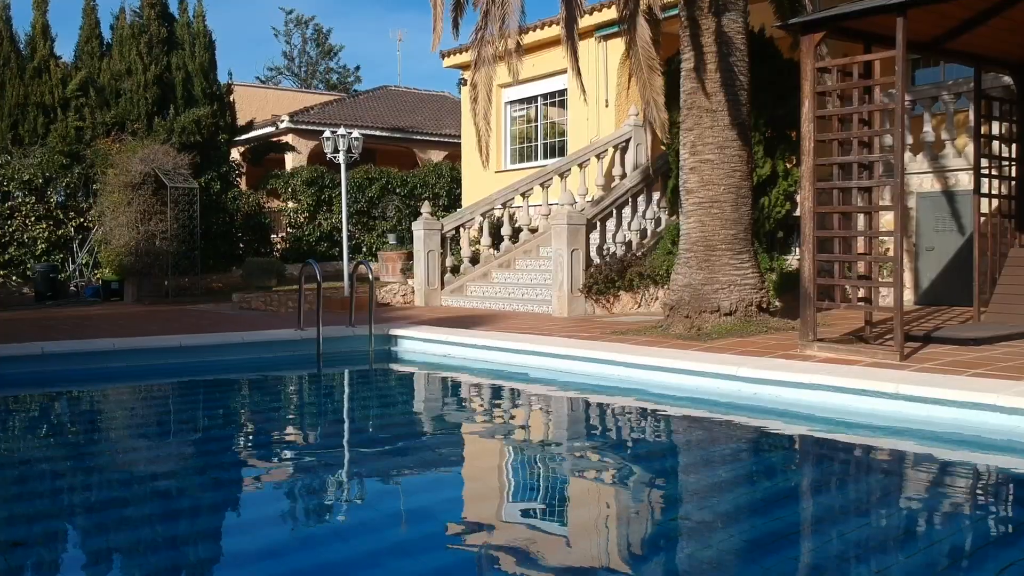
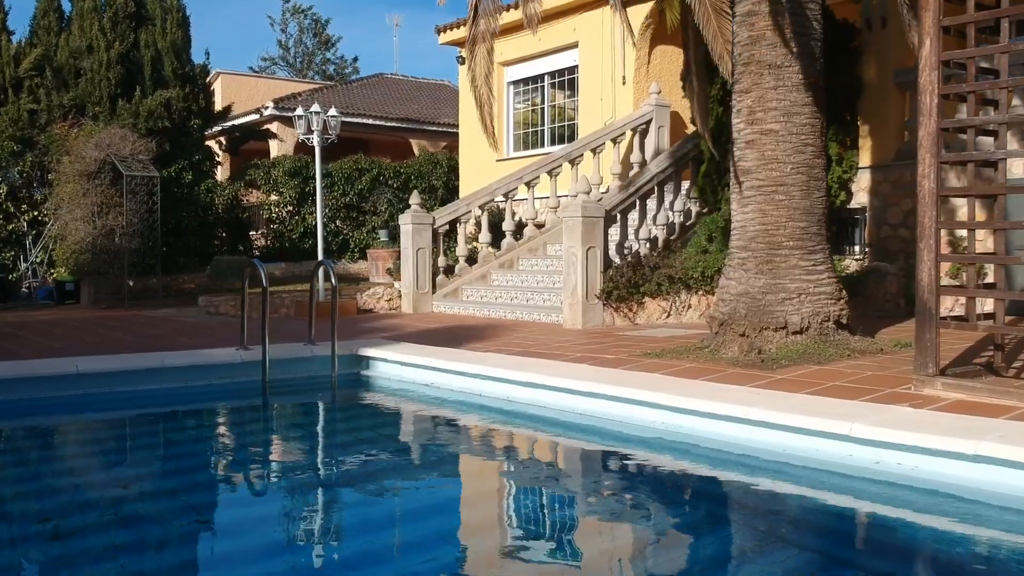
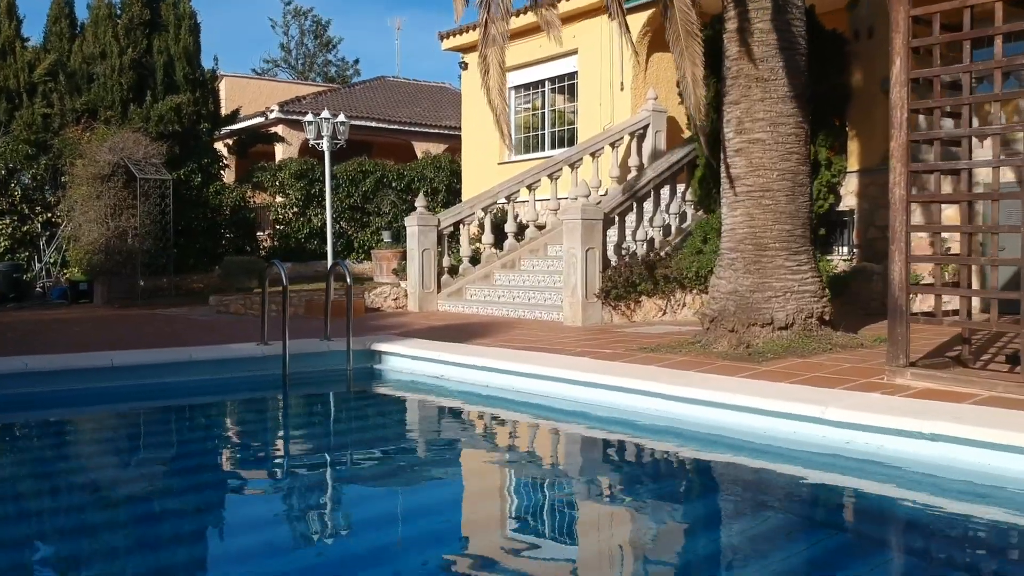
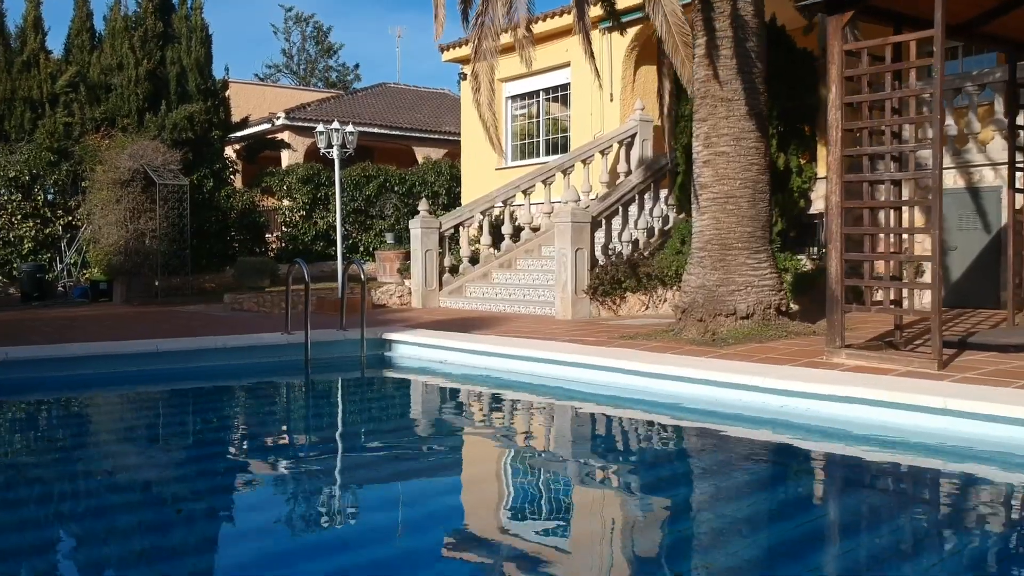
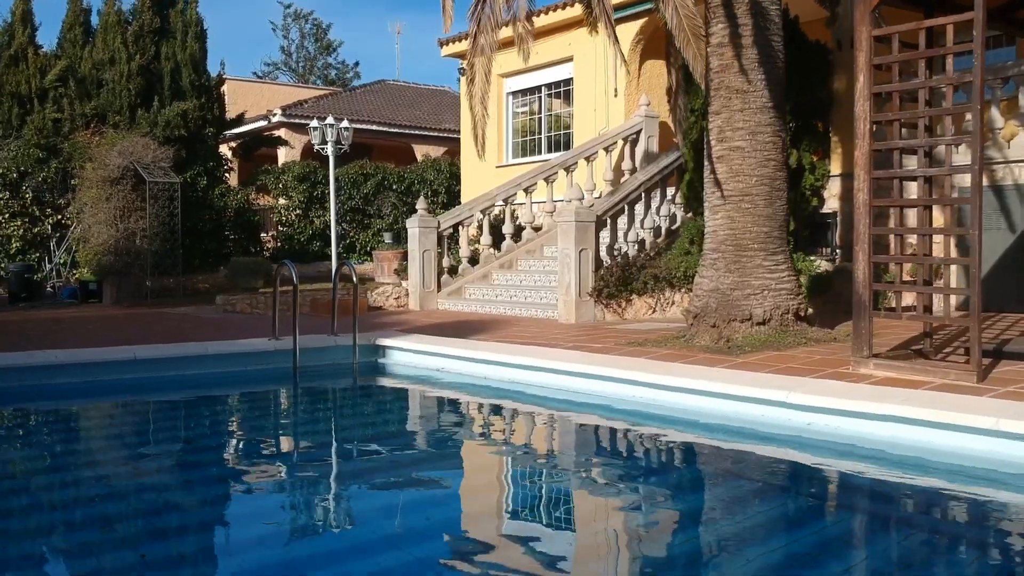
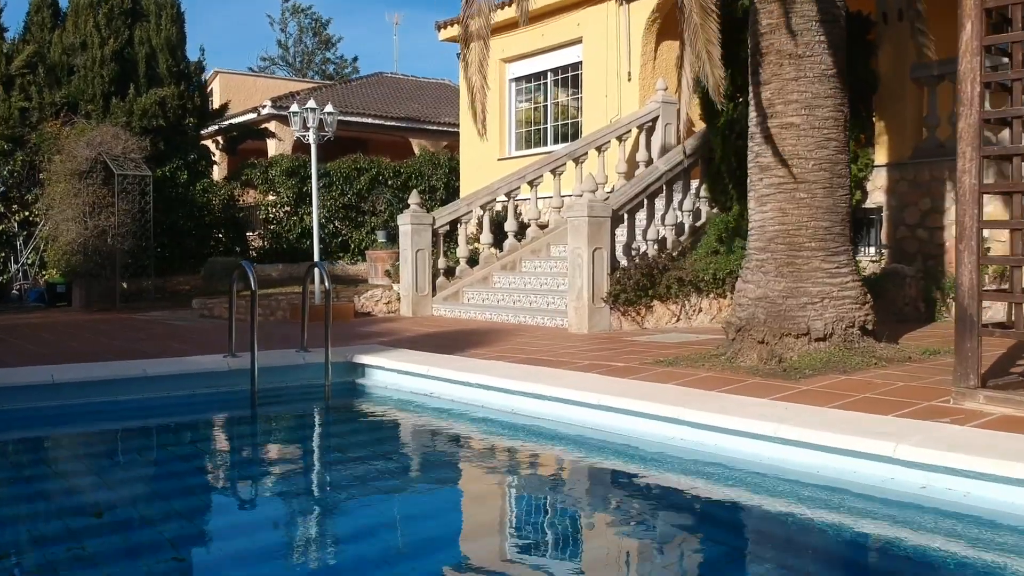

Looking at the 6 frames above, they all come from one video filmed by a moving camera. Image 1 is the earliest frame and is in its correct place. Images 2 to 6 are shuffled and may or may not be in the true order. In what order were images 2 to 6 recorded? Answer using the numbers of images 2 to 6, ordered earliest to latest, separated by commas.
4, 5, 3, 2, 6
